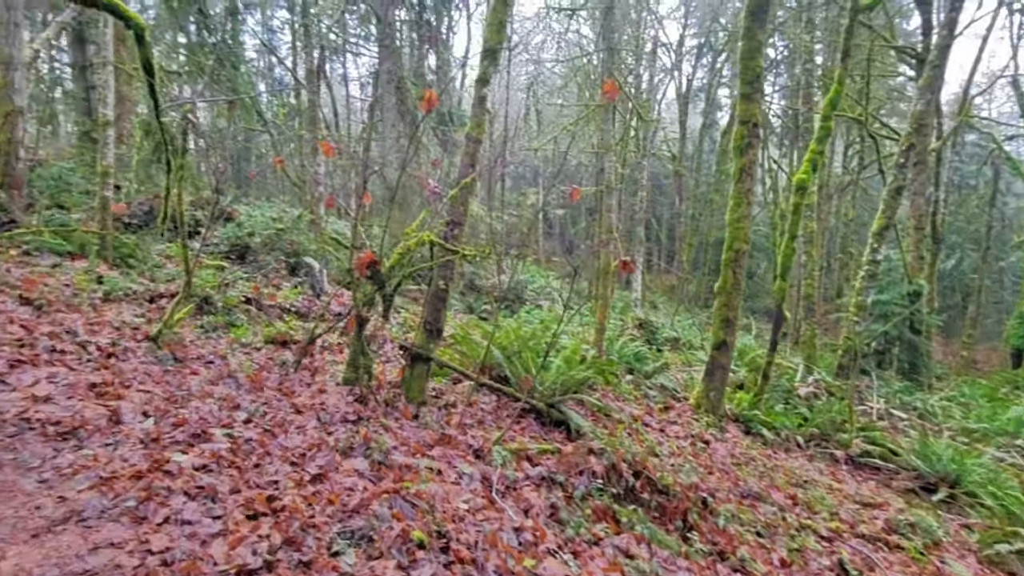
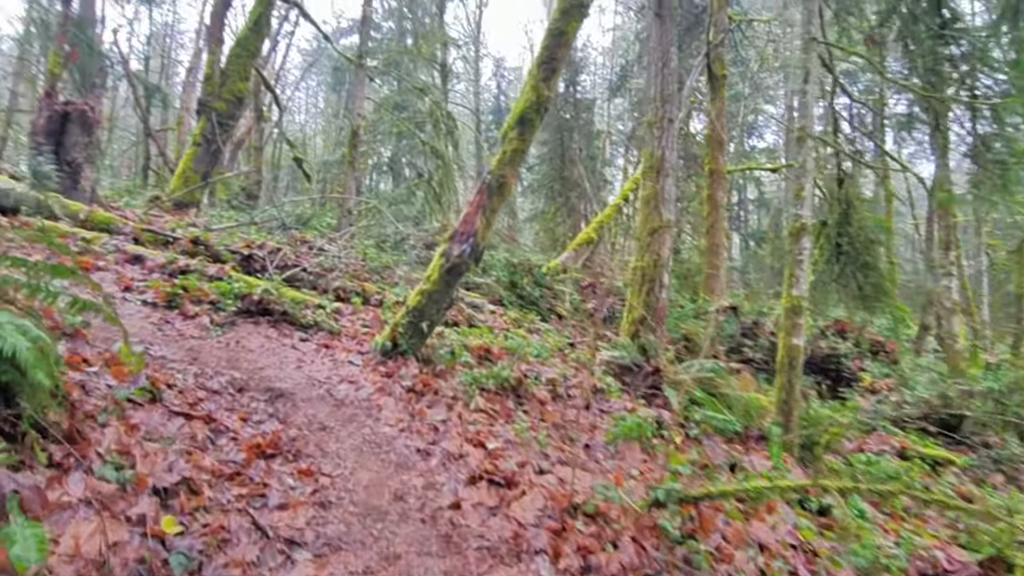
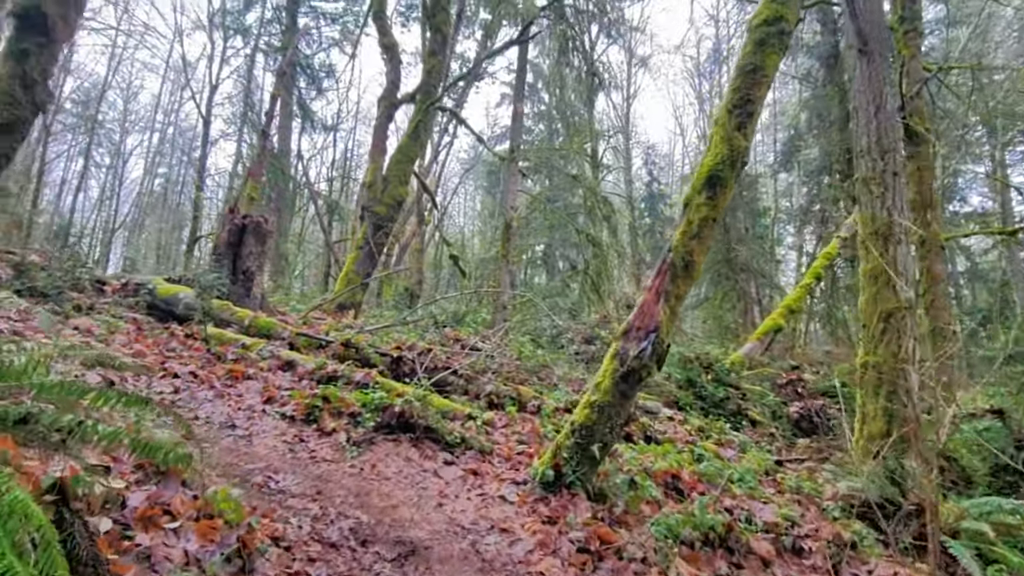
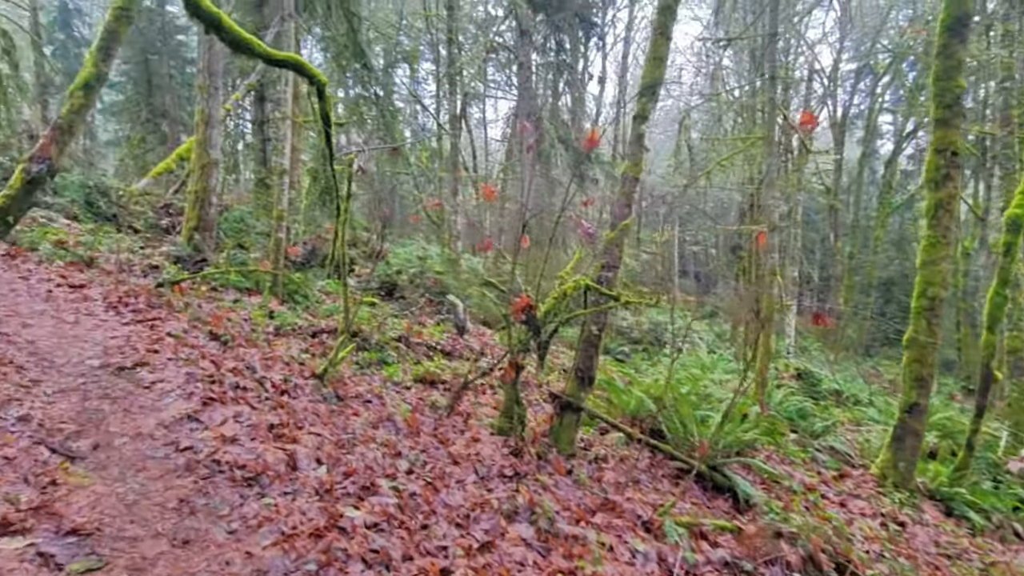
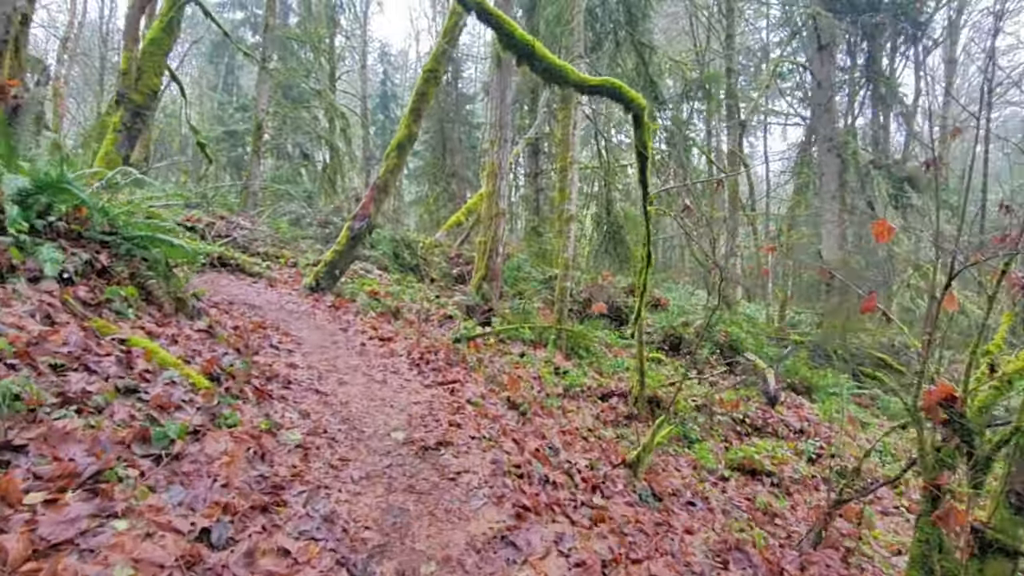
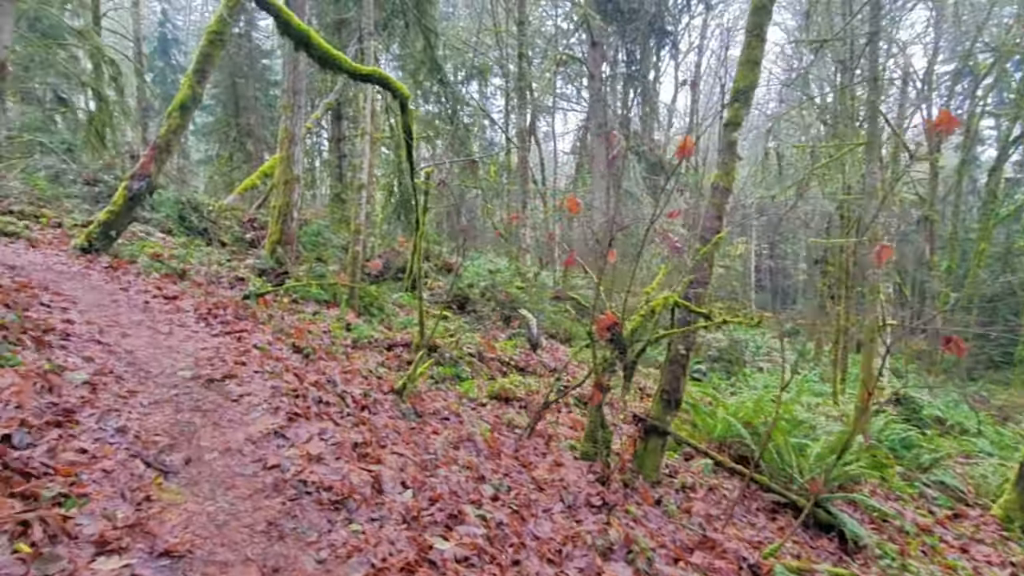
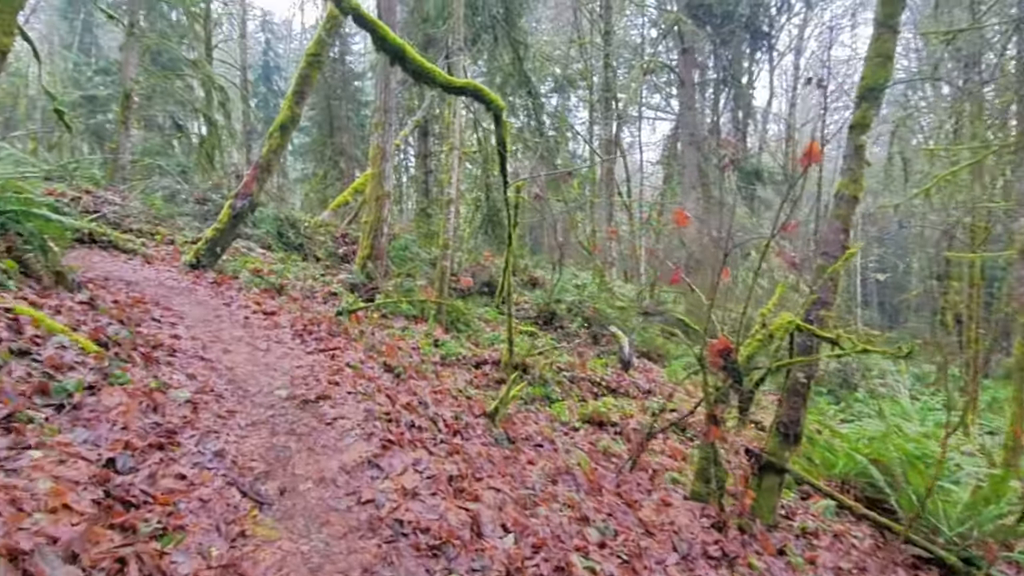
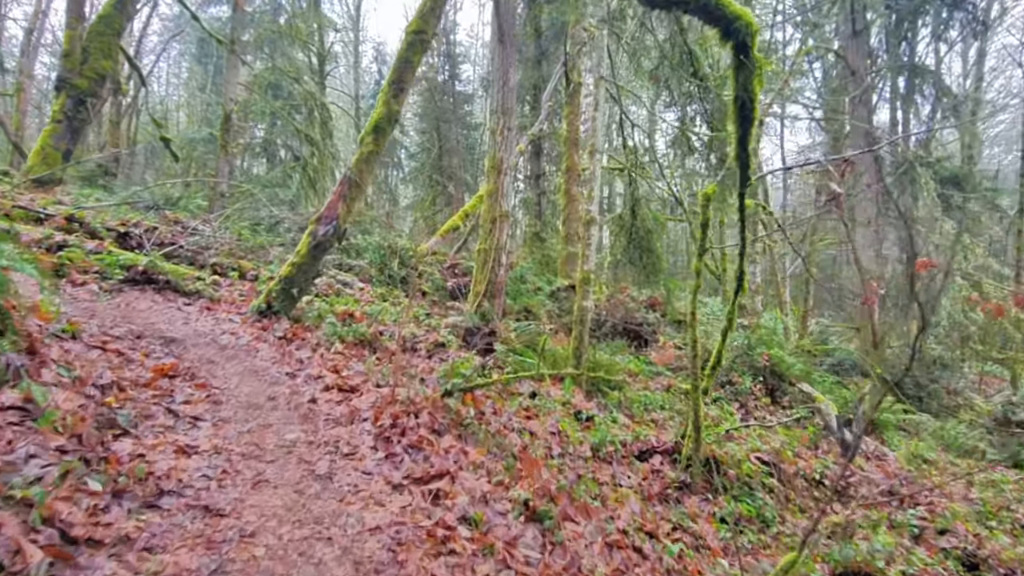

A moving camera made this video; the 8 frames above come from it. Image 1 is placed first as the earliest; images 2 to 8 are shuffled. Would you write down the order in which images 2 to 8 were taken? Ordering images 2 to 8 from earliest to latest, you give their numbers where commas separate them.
4, 6, 7, 5, 8, 2, 3
